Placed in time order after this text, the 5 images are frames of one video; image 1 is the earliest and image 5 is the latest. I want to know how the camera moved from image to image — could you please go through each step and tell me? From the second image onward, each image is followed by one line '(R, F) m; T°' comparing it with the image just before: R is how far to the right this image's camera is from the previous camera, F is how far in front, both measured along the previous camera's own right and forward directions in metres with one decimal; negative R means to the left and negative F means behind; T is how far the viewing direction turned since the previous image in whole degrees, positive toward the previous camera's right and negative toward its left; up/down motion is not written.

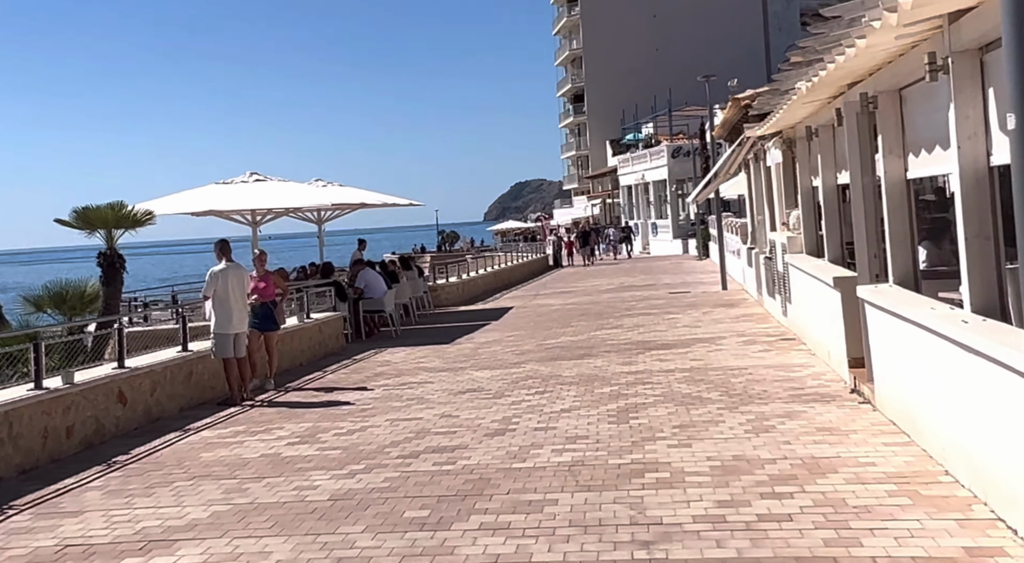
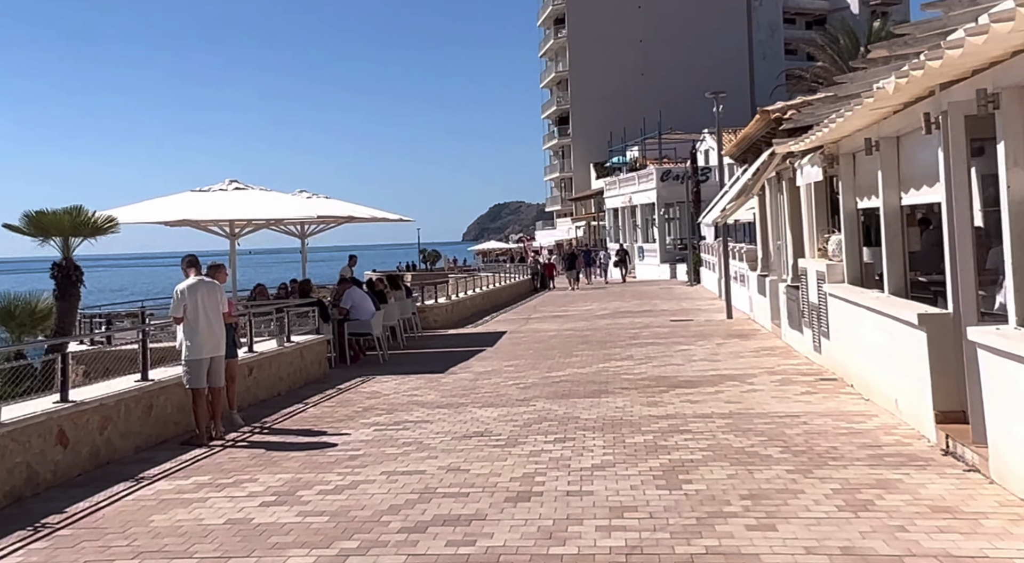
(-0.3, +1.5) m; +1°
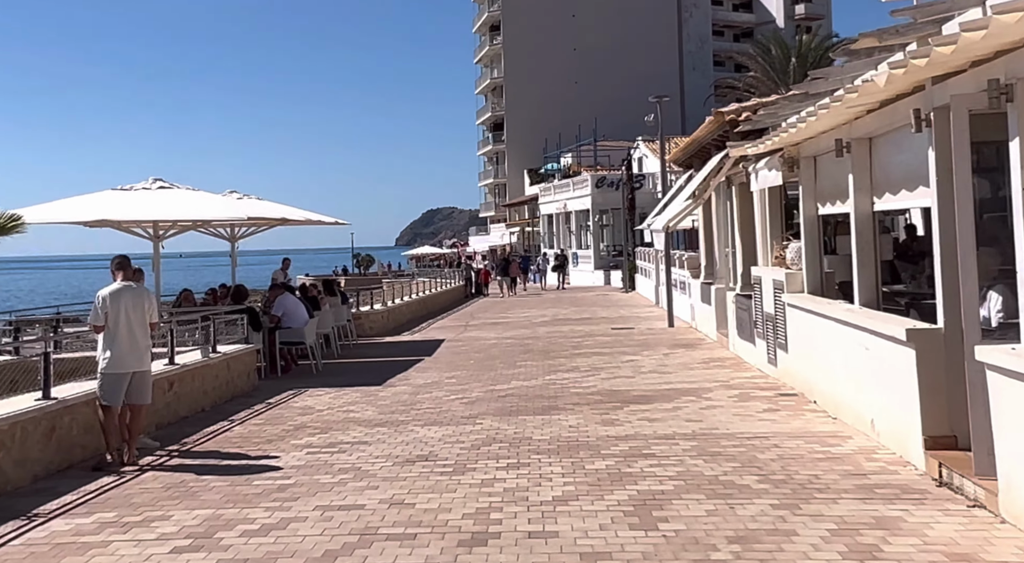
(-0.1, +0.8) m; +4°
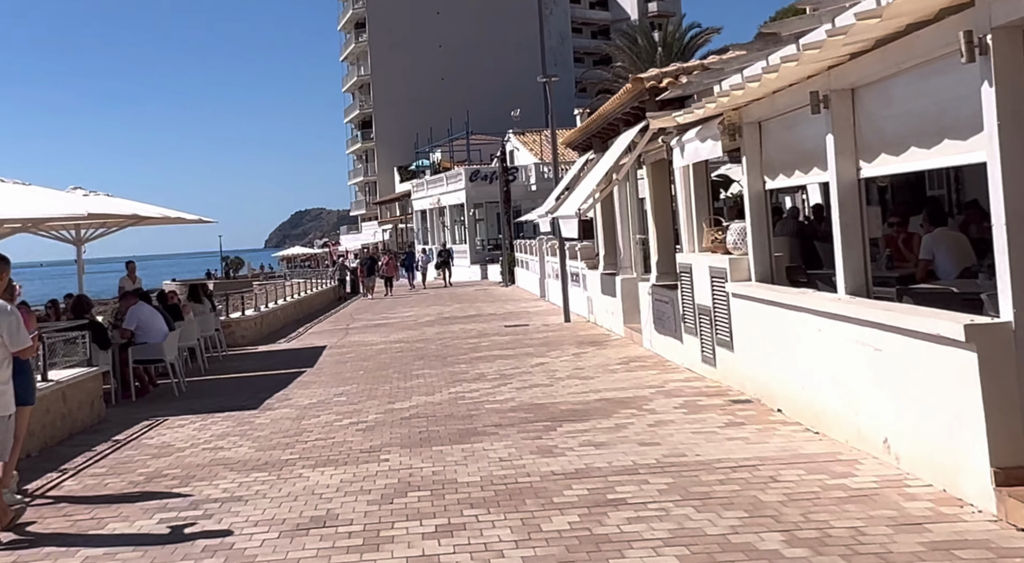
(-0.3, +2.0) m; +7°
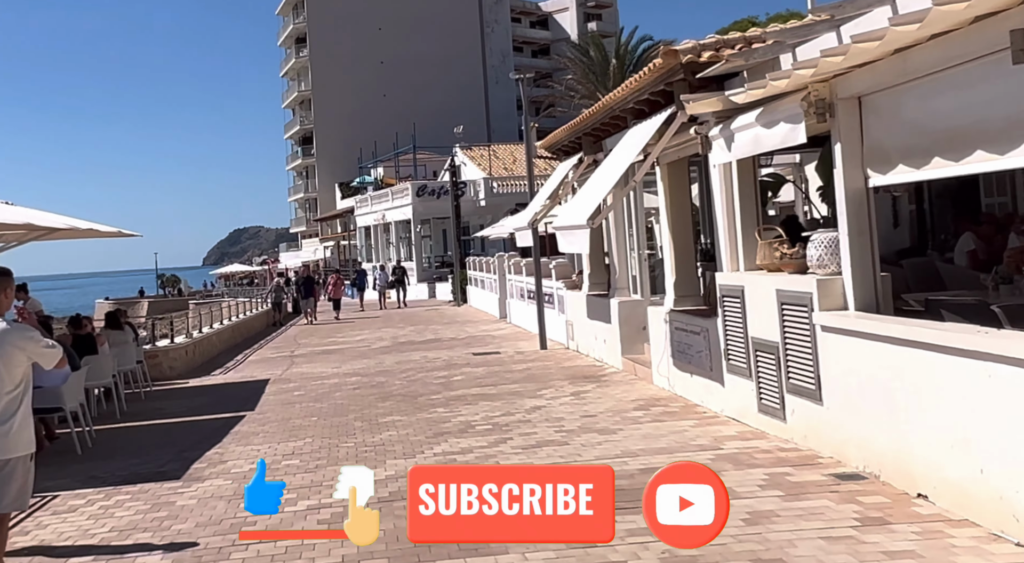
(-0.6, +2.8) m; +3°
